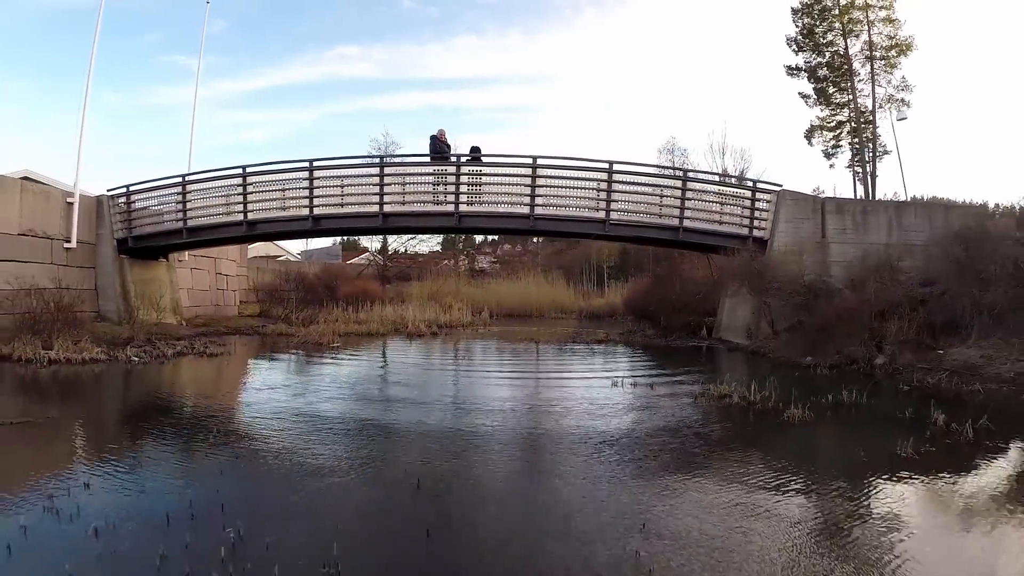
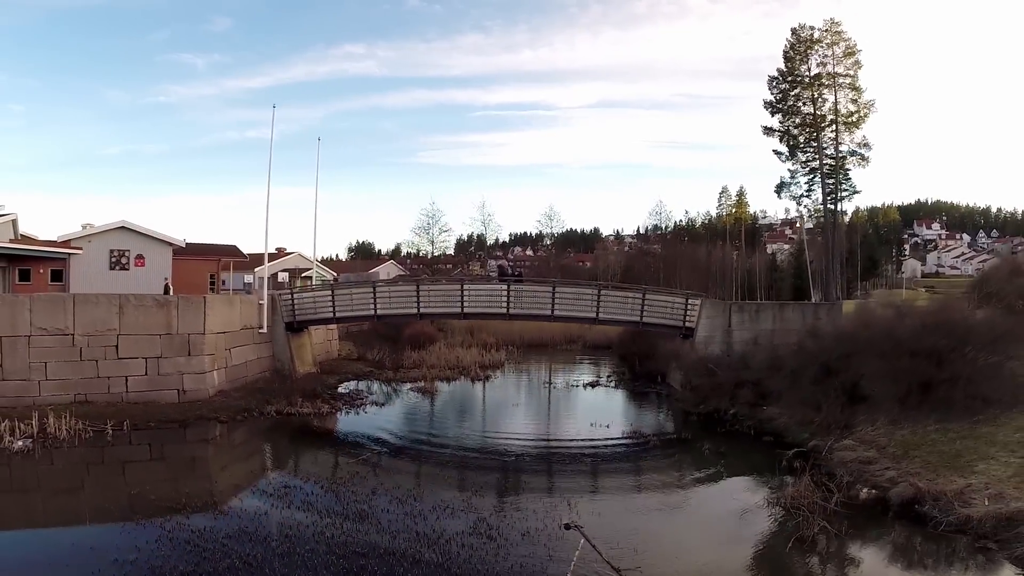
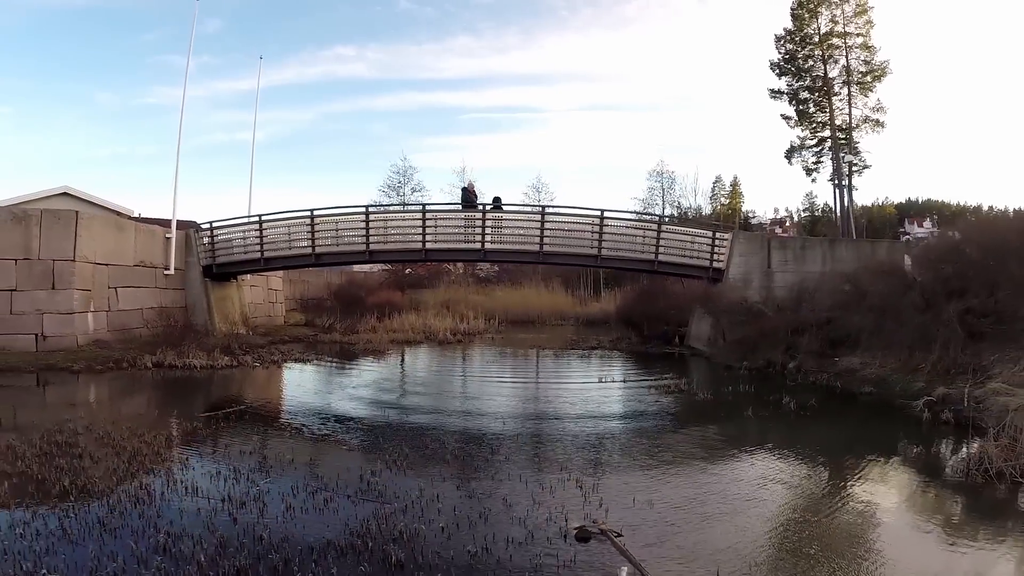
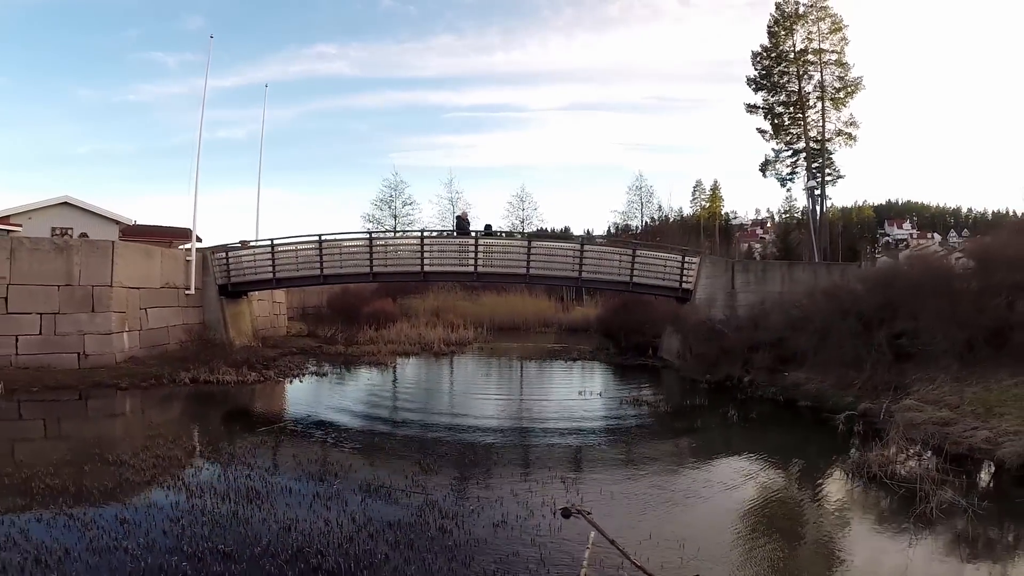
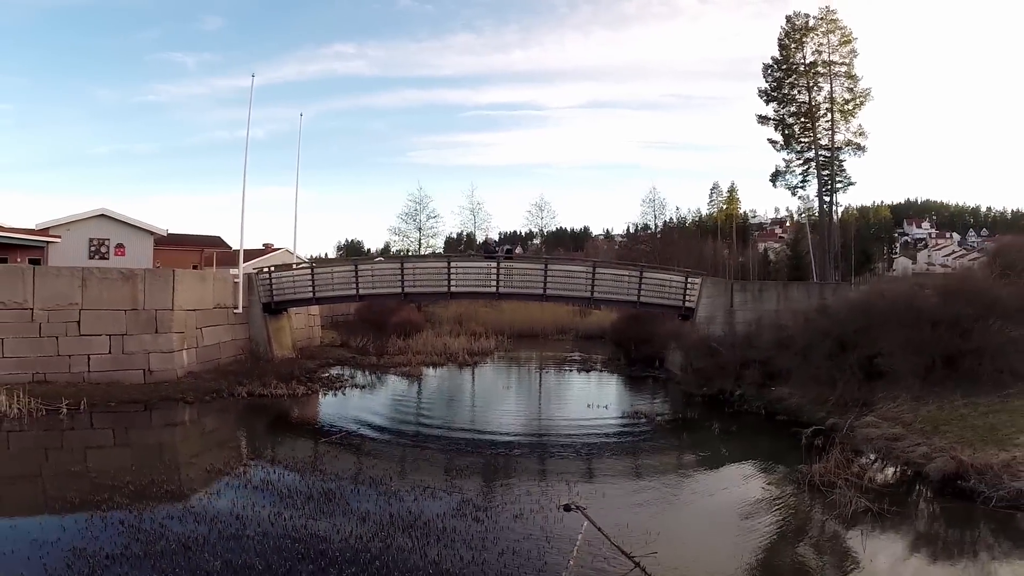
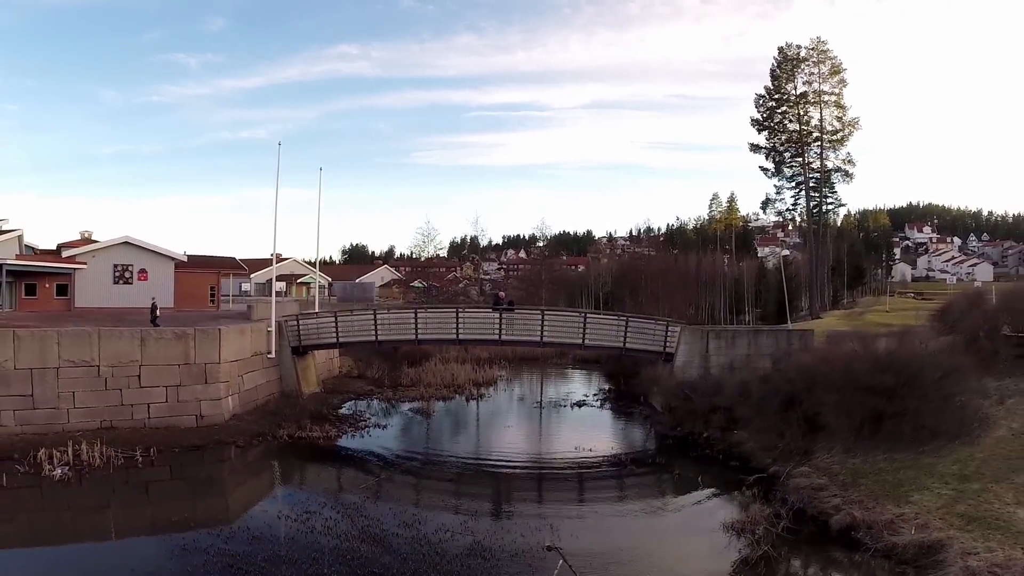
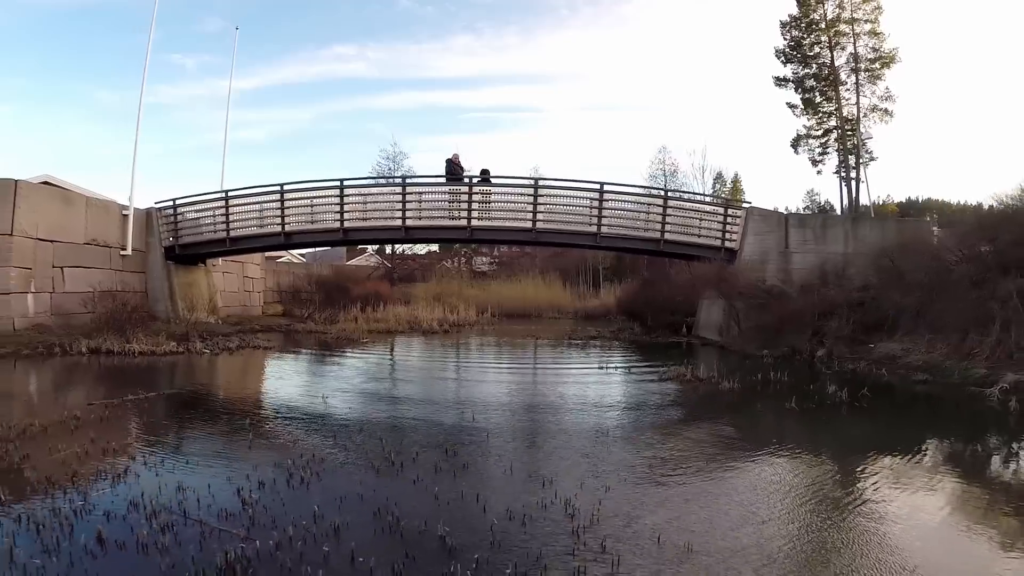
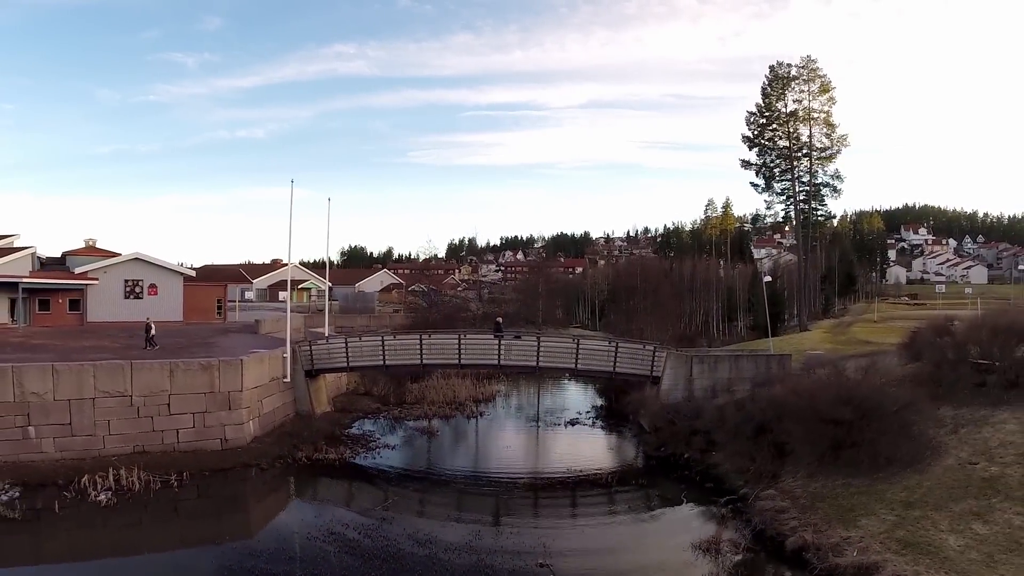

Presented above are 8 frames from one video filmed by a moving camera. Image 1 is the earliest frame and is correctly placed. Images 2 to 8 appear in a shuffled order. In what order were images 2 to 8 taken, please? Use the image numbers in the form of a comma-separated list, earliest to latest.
7, 3, 4, 5, 2, 6, 8
